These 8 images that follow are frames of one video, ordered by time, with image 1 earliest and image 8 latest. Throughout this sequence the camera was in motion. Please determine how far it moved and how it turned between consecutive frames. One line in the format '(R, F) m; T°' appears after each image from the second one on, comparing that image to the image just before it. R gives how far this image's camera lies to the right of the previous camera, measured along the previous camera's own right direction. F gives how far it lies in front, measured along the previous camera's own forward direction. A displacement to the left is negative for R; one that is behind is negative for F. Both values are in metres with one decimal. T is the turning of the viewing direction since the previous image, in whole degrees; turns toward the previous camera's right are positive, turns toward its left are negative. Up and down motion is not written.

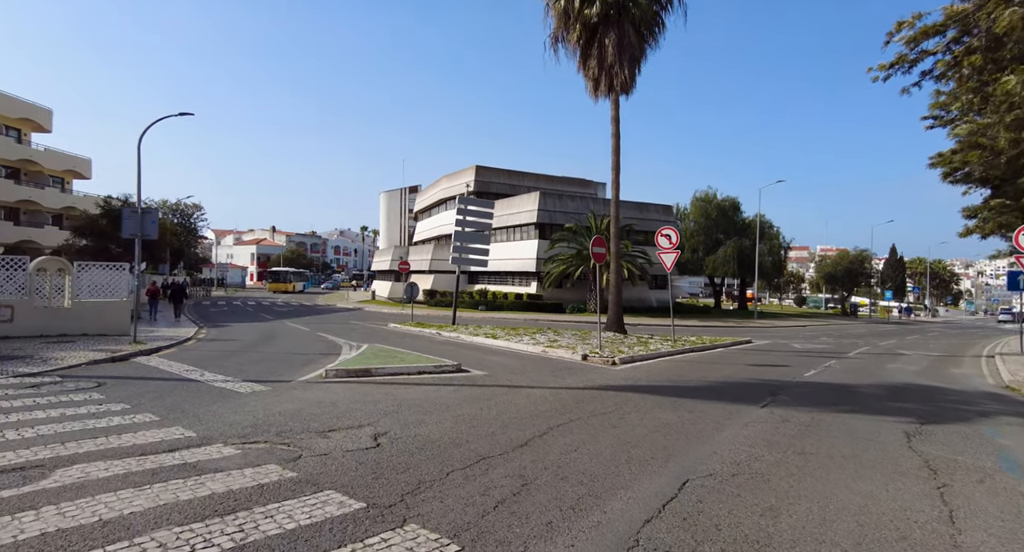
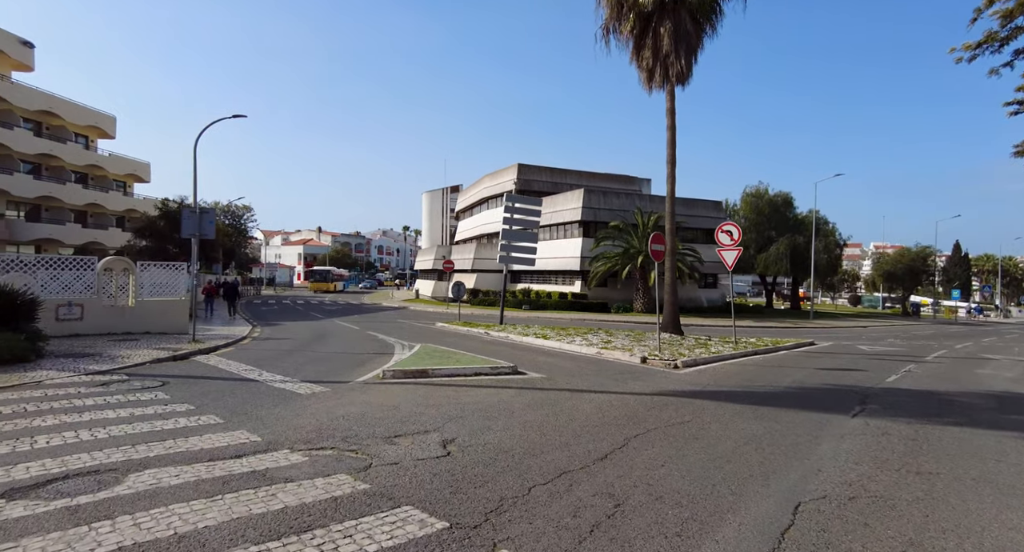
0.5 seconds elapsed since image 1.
(-0.3, +0.3) m; -4°
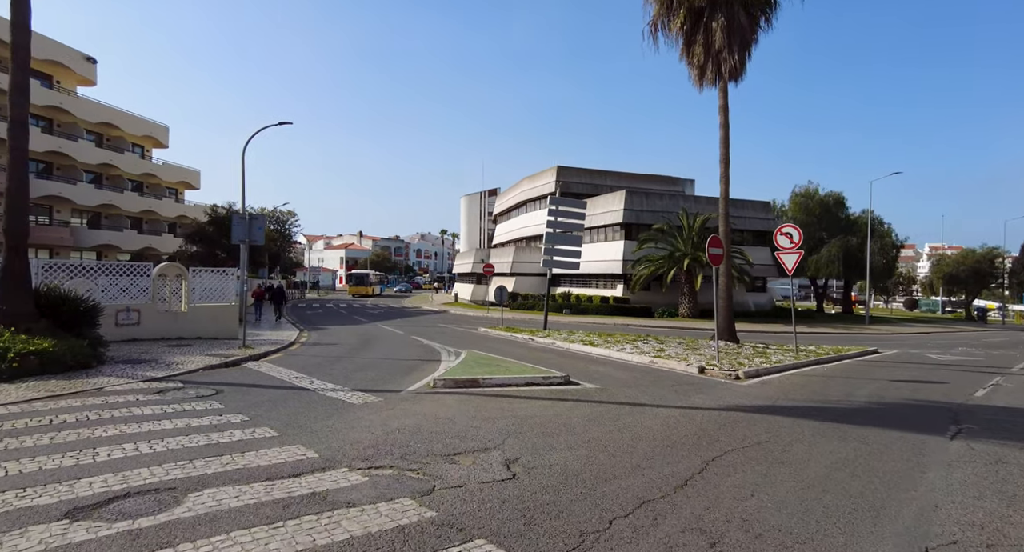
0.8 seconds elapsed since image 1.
(-0.3, +0.3) m; -3°
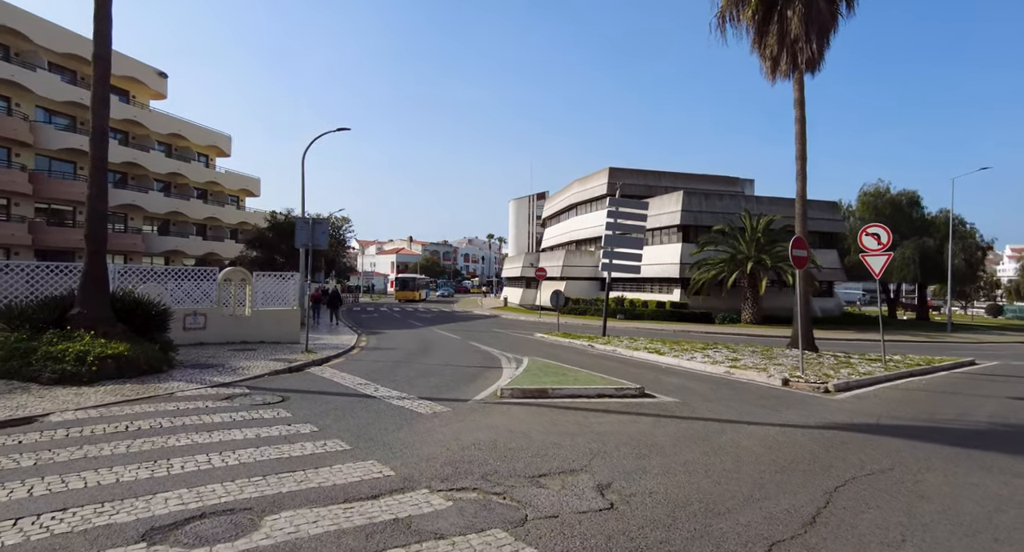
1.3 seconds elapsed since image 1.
(-0.4, +0.5) m; -4°
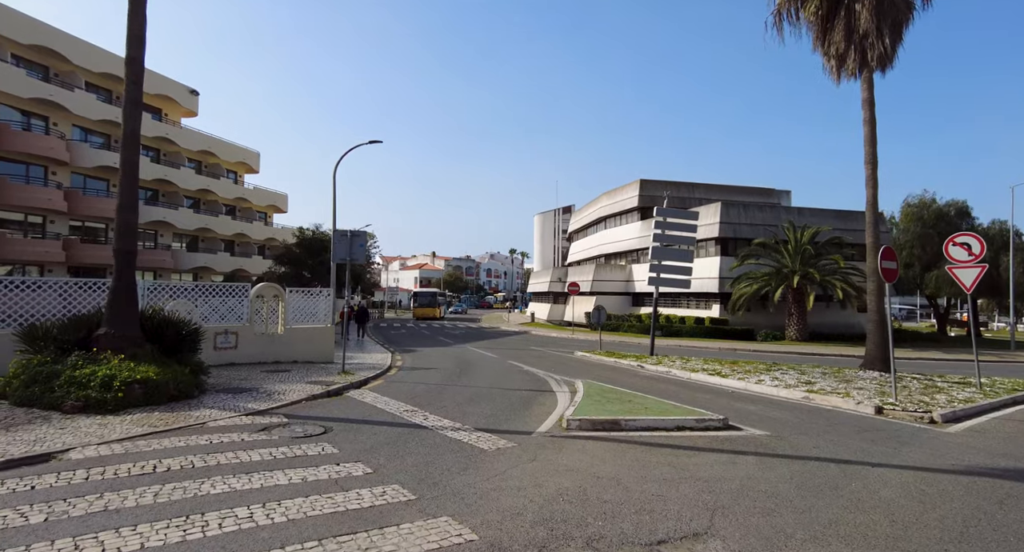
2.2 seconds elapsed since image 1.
(-0.6, +1.0) m; -2°
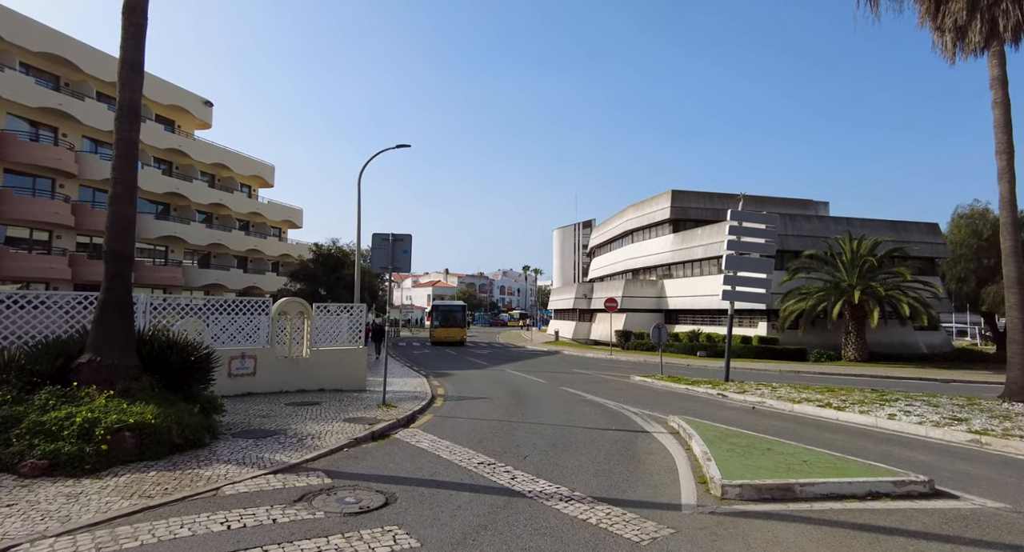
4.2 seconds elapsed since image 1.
(-1.2, +2.4) m; -1°
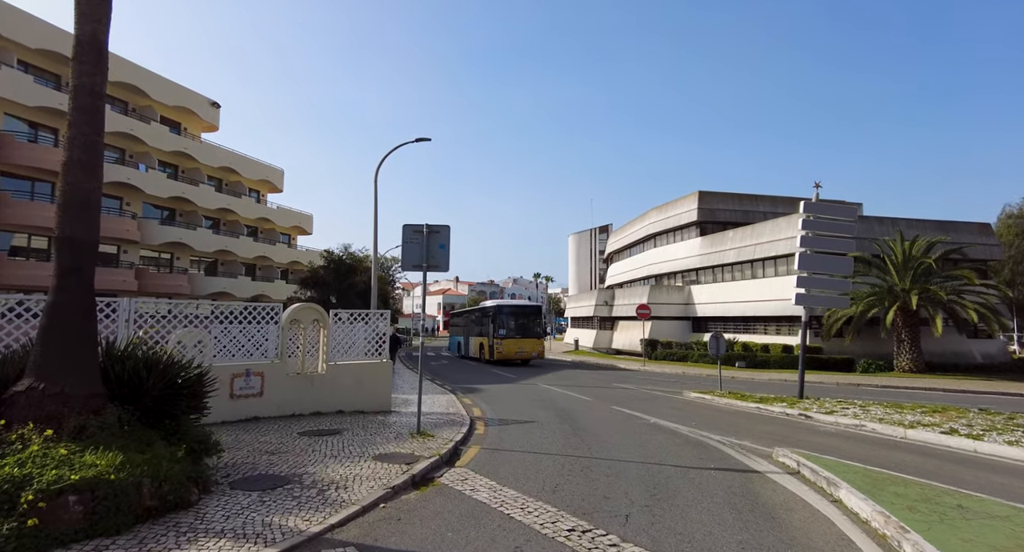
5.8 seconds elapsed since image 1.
(-0.8, +2.1) m; -1°
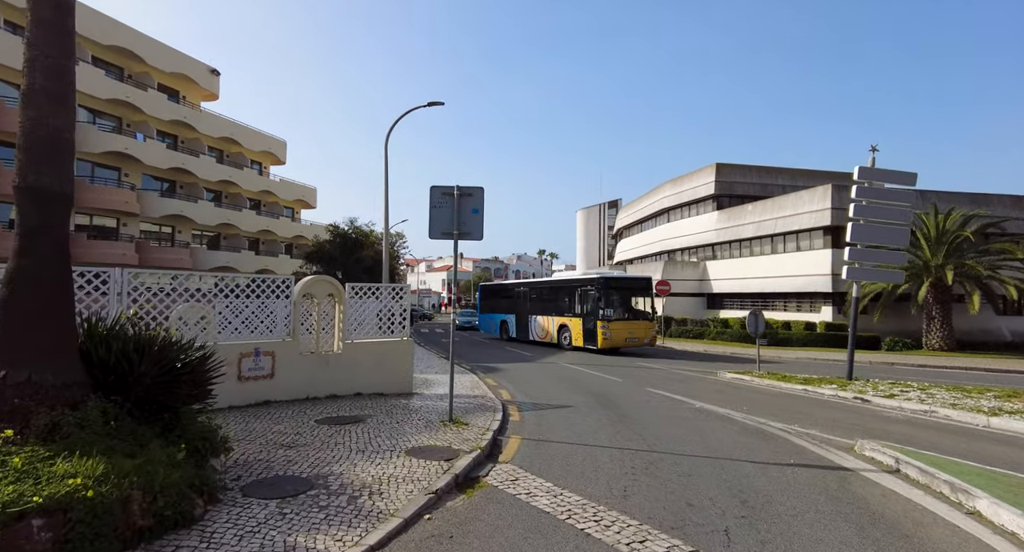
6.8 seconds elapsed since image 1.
(-0.6, +1.2) m; 0°
